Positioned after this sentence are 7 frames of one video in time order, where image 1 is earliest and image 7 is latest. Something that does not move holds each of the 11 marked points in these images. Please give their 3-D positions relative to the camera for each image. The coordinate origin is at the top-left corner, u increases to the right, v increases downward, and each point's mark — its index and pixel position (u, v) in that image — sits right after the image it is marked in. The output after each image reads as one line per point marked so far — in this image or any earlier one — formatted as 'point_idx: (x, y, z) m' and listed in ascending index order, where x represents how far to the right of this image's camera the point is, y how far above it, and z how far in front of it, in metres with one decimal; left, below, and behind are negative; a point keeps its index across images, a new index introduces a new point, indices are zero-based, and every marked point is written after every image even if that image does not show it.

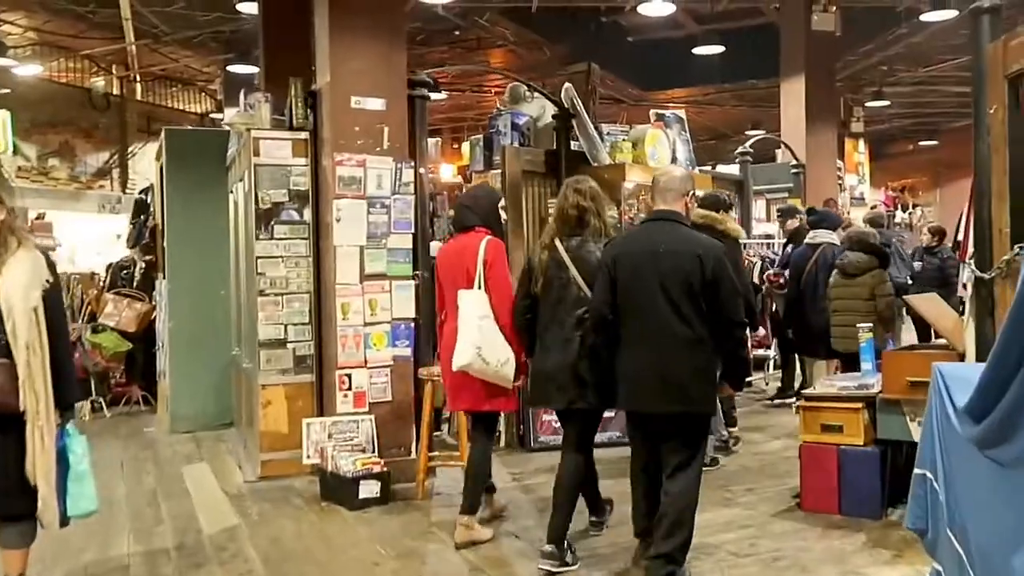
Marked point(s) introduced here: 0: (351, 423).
0: (-0.8, -0.7, +5.0) m
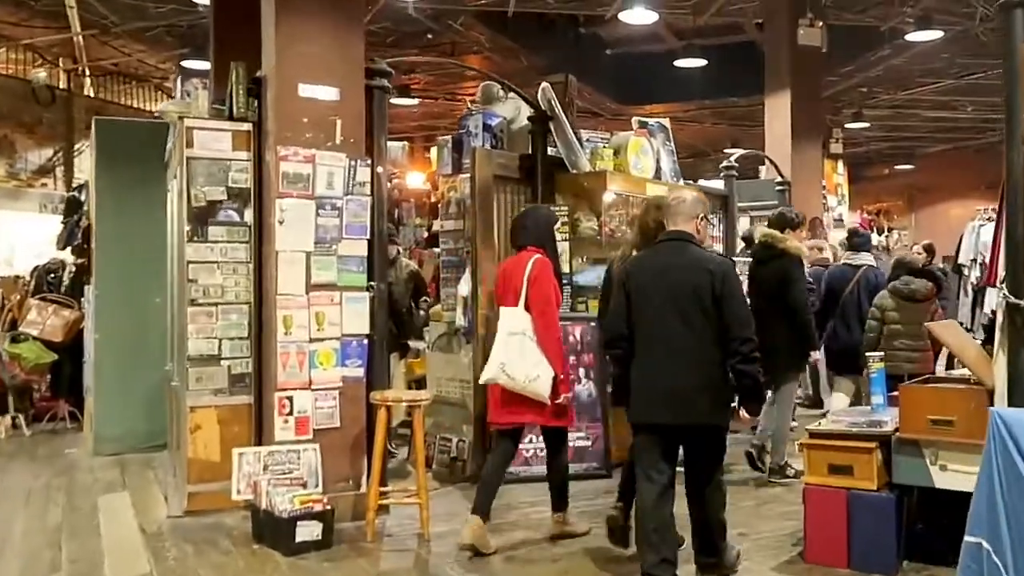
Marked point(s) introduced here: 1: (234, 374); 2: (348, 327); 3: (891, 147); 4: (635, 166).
0: (-0.9, -0.7, +4.4) m
1: (-1.3, -0.4, +4.7) m
2: (-0.7, -0.2, +4.6) m
3: (+6.8, +2.5, +18.8) m
4: (+0.8, +0.8, +6.5) m
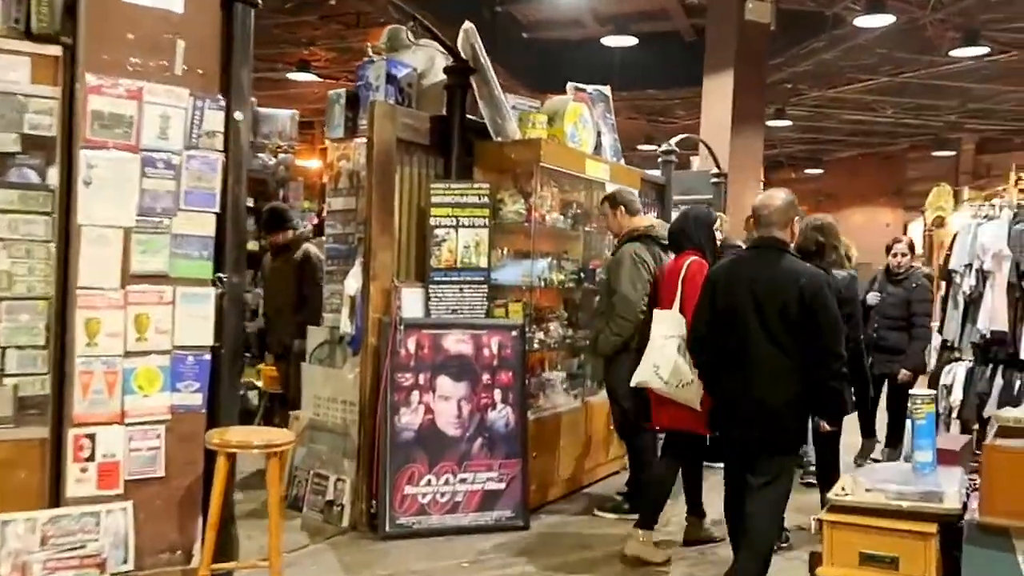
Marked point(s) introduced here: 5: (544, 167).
0: (-1.2, -0.7, +3.0) m
1: (-1.6, -0.3, +3.3) m
2: (-1.0, -0.1, +3.2) m
3: (+5.2, +2.4, +18.2) m
4: (+0.3, +0.7, +5.3) m
5: (+0.2, +0.6, +4.9) m
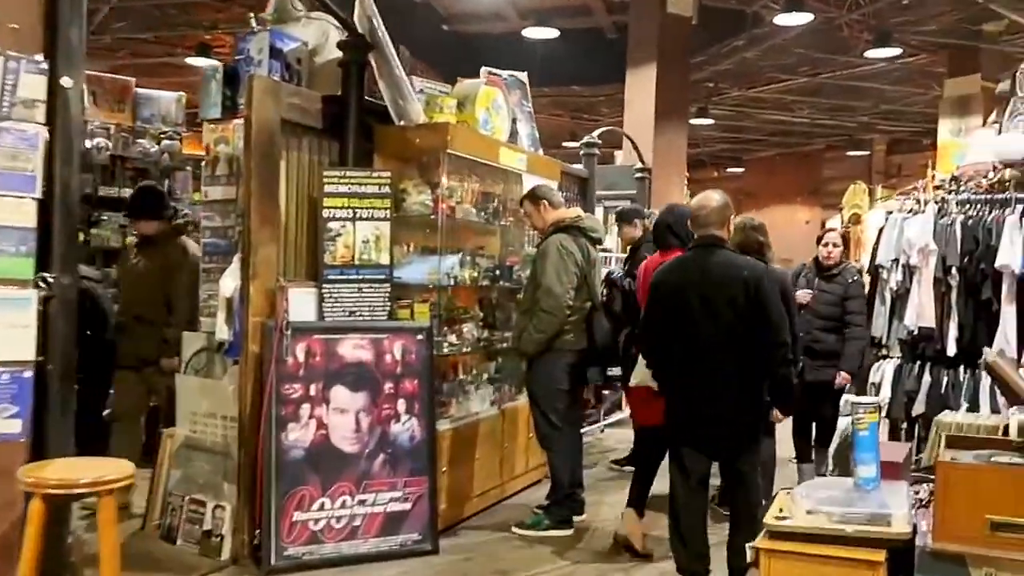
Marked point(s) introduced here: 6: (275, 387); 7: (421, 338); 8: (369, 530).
0: (-1.5, -0.7, +2.4) m
1: (-1.9, -0.4, +2.7) m
2: (-1.3, -0.2, +2.7) m
3: (+3.8, +2.4, +18.0) m
4: (-0.1, +0.7, +4.8) m
5: (-0.3, +0.6, +4.4) m
6: (-0.9, -0.4, +3.9) m
7: (-0.4, -0.2, +4.2) m
8: (-0.6, -0.9, +4.0) m
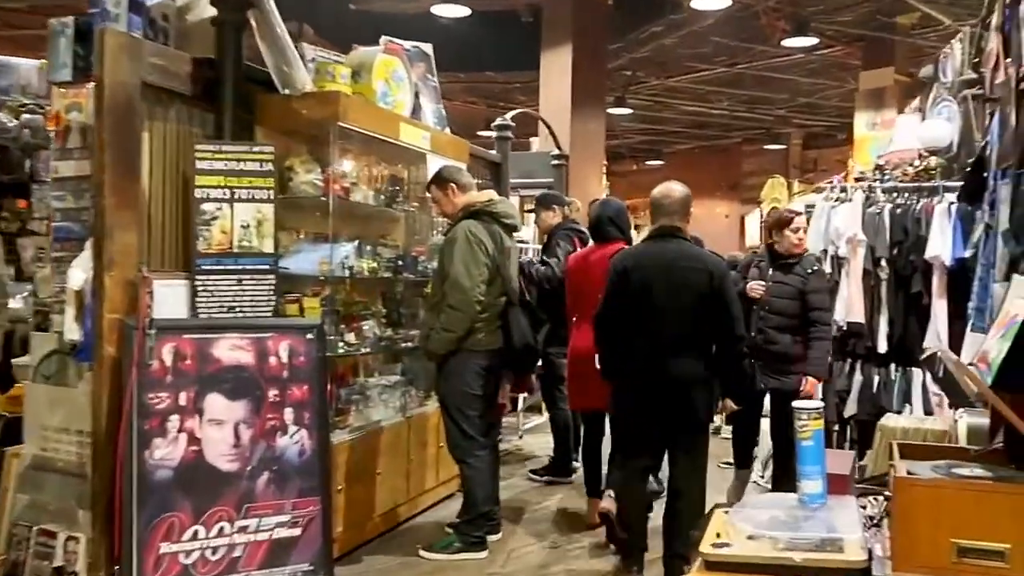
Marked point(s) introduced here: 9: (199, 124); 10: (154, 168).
0: (-1.7, -0.7, +1.8) m
1: (-2.1, -0.3, +2.1) m
2: (-1.5, -0.1, +2.1) m
3: (+2.3, +2.5, +17.8) m
4: (-0.5, +0.8, +4.3) m
5: (-0.6, +0.6, +3.8) m
6: (-1.2, -0.3, +3.3) m
7: (-0.7, -0.2, +3.6) m
8: (-0.9, -0.9, +3.5) m
9: (-1.1, +0.6, +3.7) m
10: (-1.2, +0.4, +3.5) m
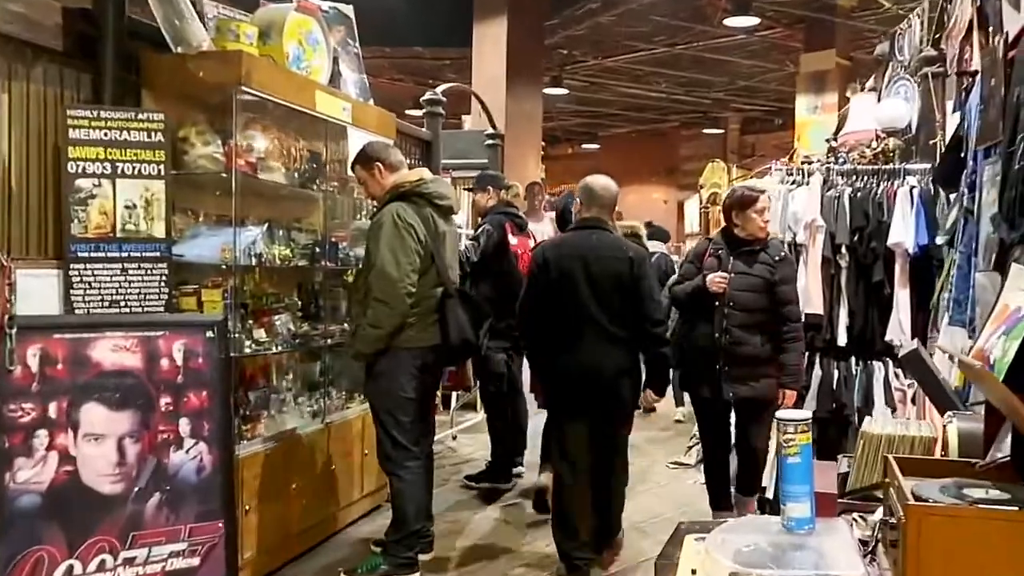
0: (-1.8, -0.7, +1.3) m
1: (-2.2, -0.3, +1.5) m
2: (-1.6, -0.1, +1.5) m
3: (+1.2, +2.7, +17.4) m
4: (-0.8, +0.8, +3.8) m
5: (-0.8, +0.6, +3.3) m
6: (-1.4, -0.3, +2.7) m
7: (-0.9, -0.1, +3.1) m
8: (-1.1, -0.9, +2.9) m
9: (-1.3, +0.6, +3.1) m
10: (-1.4, +0.4, +3.0) m
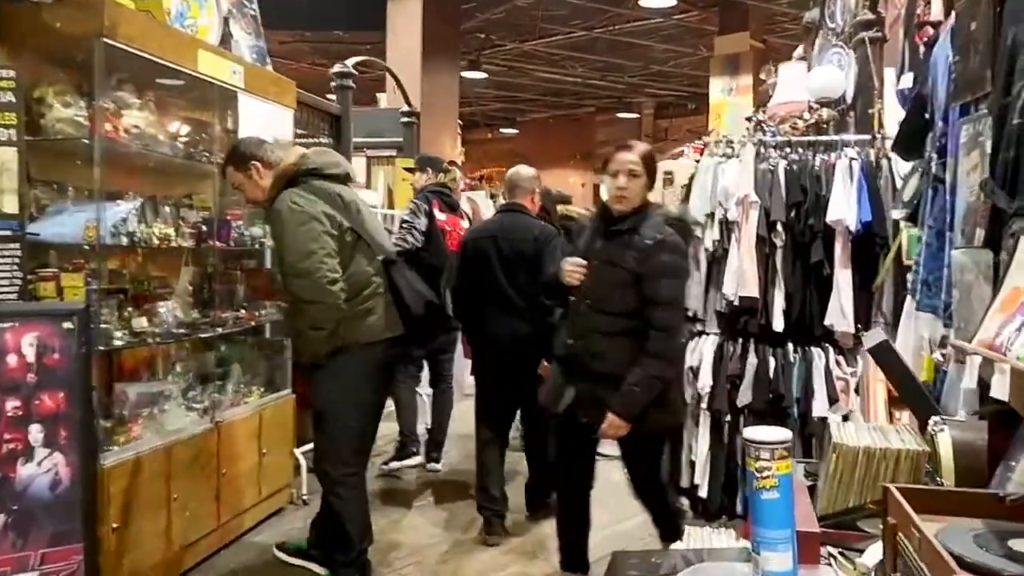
0: (-1.8, -0.6, +0.8) m
1: (-2.3, -0.3, +0.9) m
2: (-1.7, -0.1, +1.0) m
3: (-0.2, +2.9, +17.0) m
4: (-1.1, +0.9, +3.3) m
5: (-1.1, +0.7, +2.9) m
6: (-1.6, -0.3, +2.3) m
7: (-1.1, -0.1, +2.7) m
8: (-1.3, -0.8, +2.5) m
9: (-1.6, +0.6, +2.7) m
10: (-1.6, +0.5, +2.5) m
